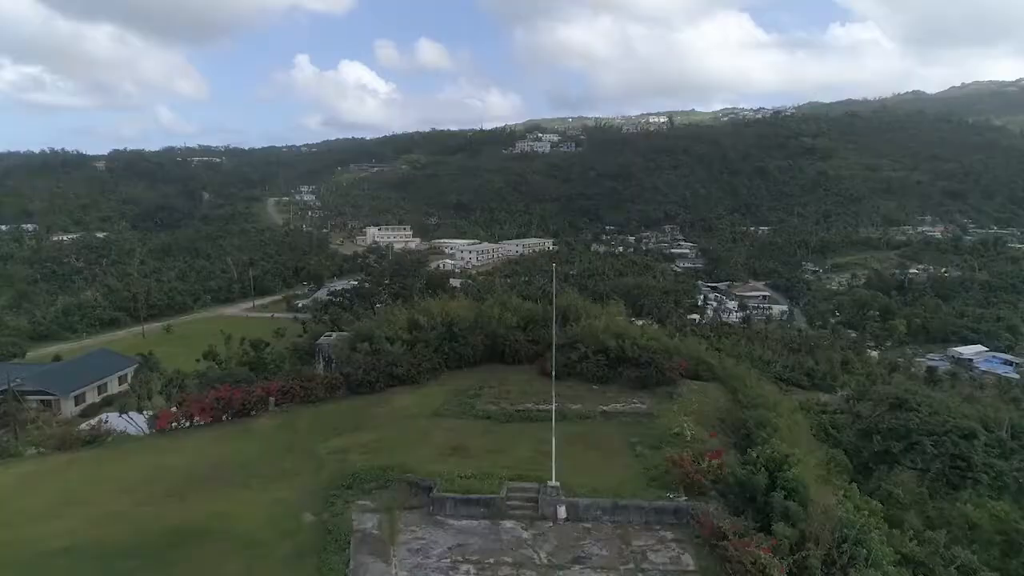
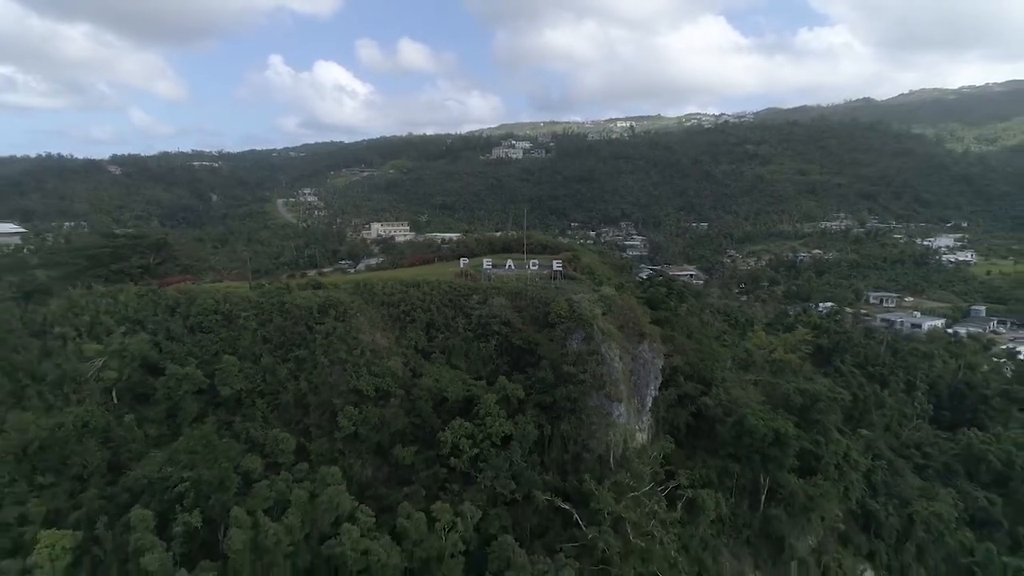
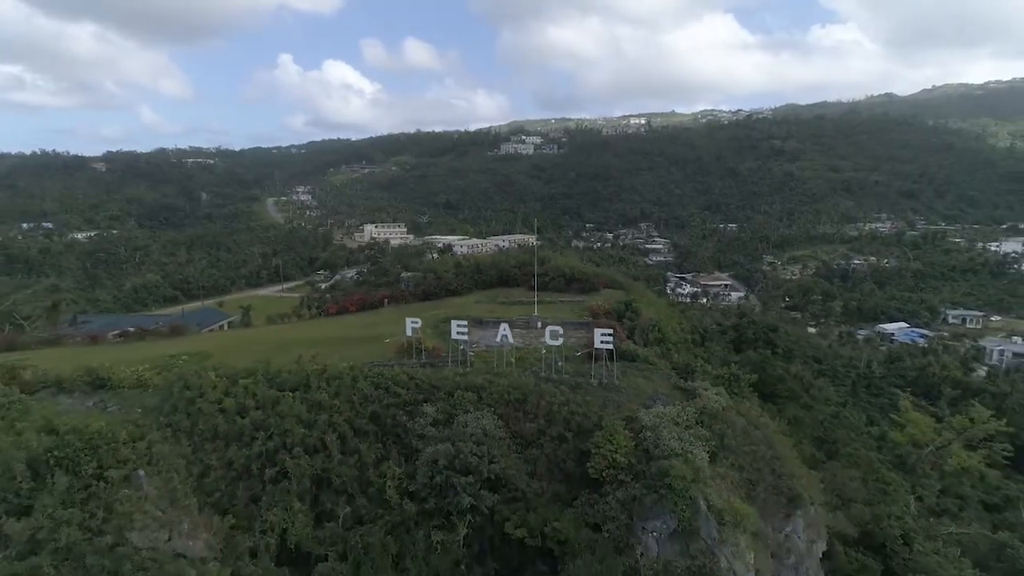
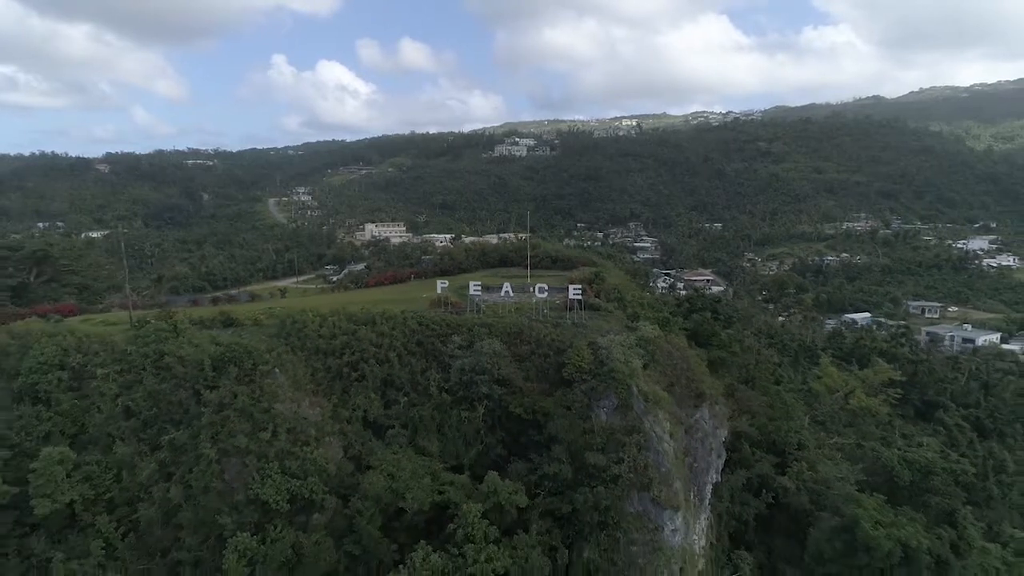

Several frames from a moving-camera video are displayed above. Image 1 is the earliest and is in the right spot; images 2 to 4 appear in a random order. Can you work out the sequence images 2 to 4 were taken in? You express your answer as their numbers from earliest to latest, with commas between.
3, 4, 2
